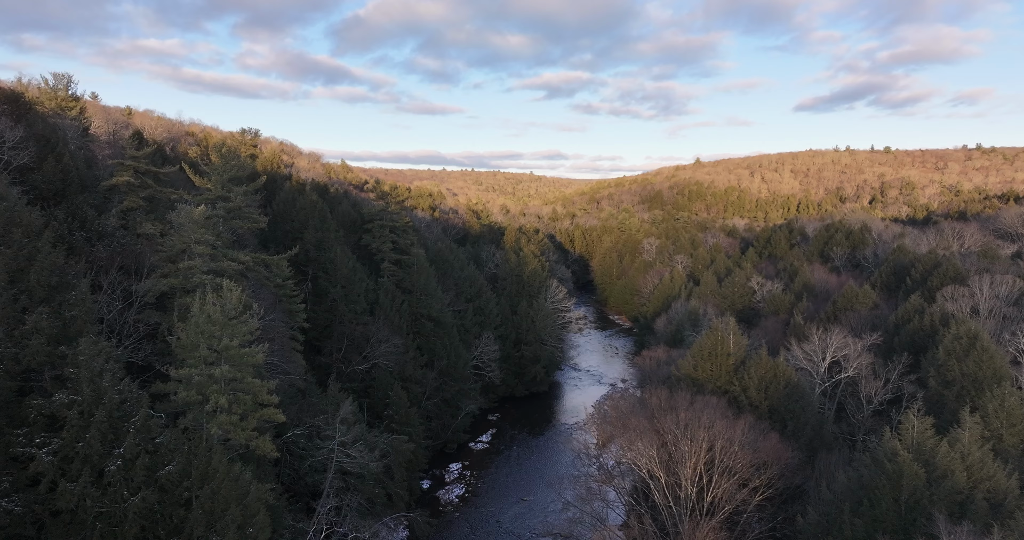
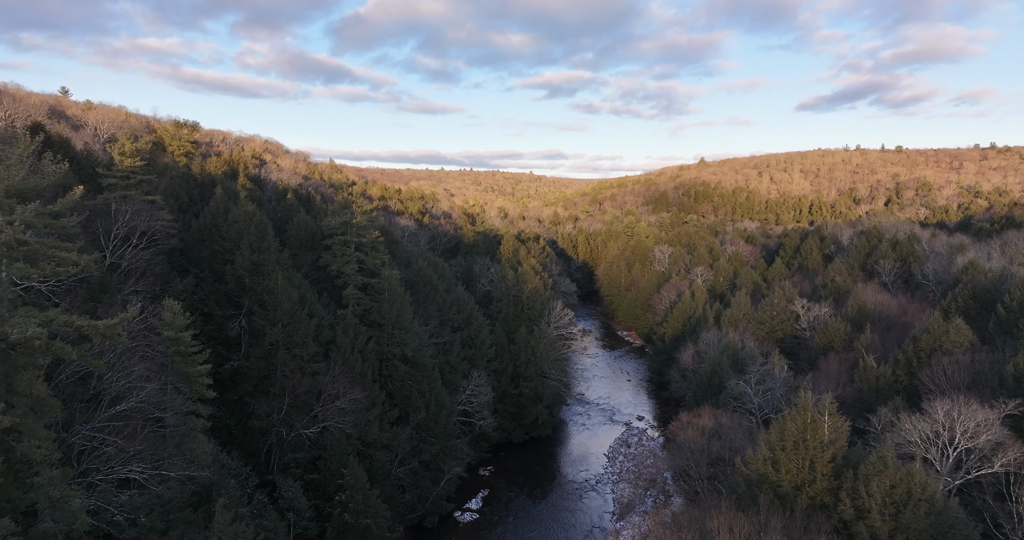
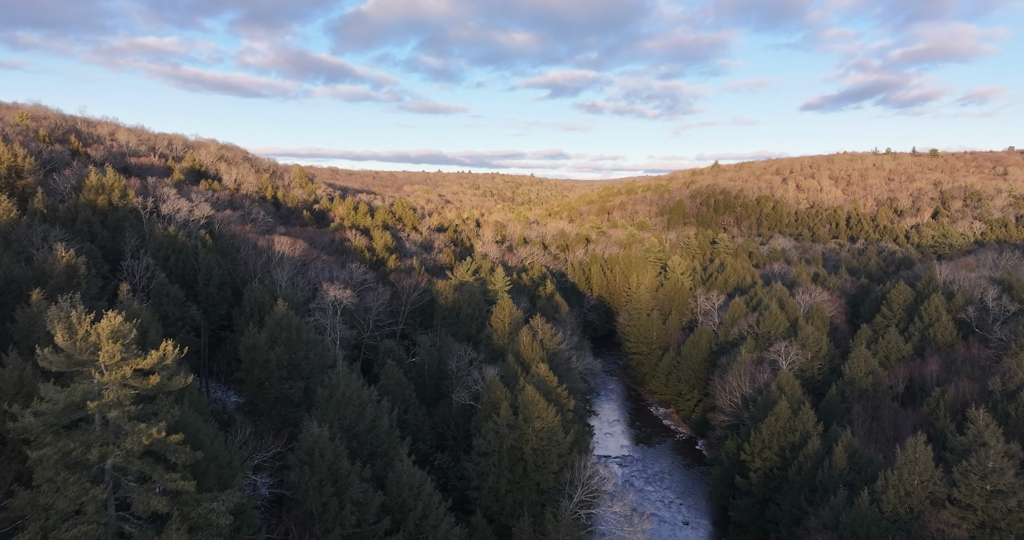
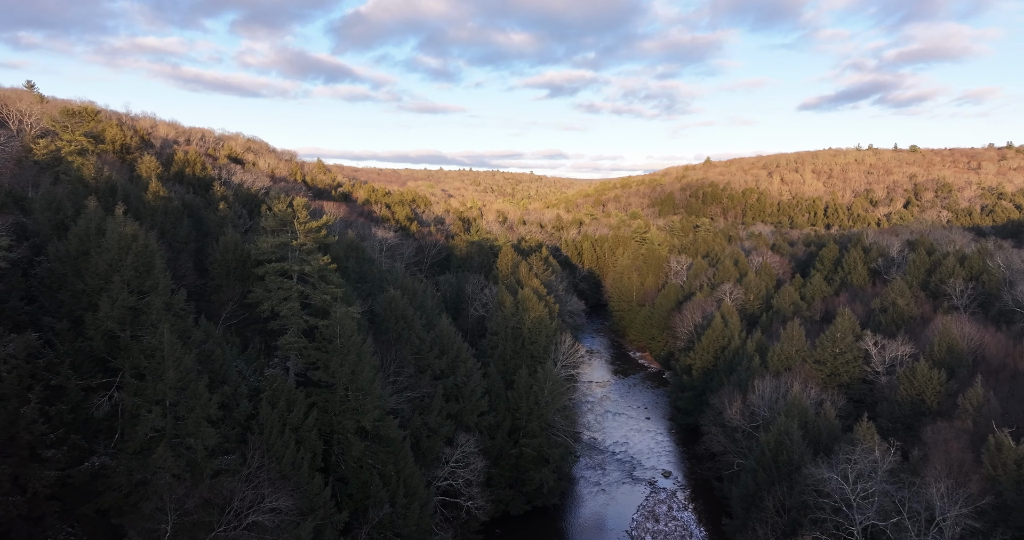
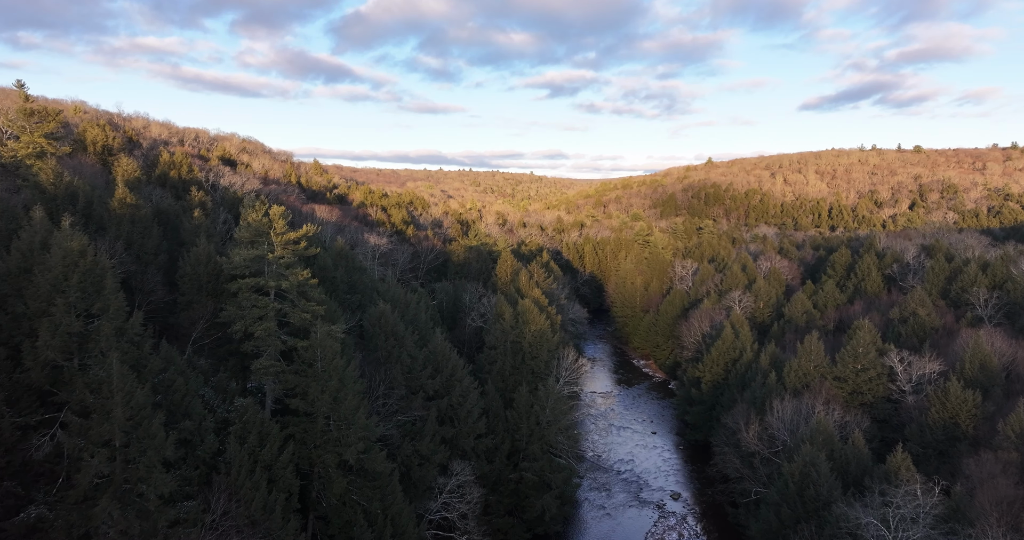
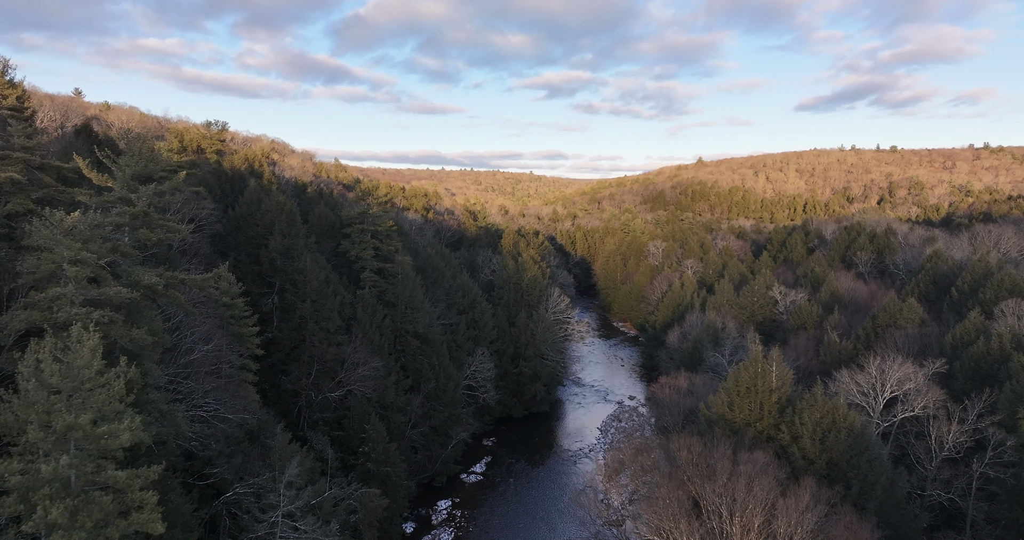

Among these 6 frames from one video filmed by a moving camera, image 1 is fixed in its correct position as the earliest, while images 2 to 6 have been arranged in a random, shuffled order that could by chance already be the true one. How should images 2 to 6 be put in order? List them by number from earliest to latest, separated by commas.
6, 2, 4, 5, 3
